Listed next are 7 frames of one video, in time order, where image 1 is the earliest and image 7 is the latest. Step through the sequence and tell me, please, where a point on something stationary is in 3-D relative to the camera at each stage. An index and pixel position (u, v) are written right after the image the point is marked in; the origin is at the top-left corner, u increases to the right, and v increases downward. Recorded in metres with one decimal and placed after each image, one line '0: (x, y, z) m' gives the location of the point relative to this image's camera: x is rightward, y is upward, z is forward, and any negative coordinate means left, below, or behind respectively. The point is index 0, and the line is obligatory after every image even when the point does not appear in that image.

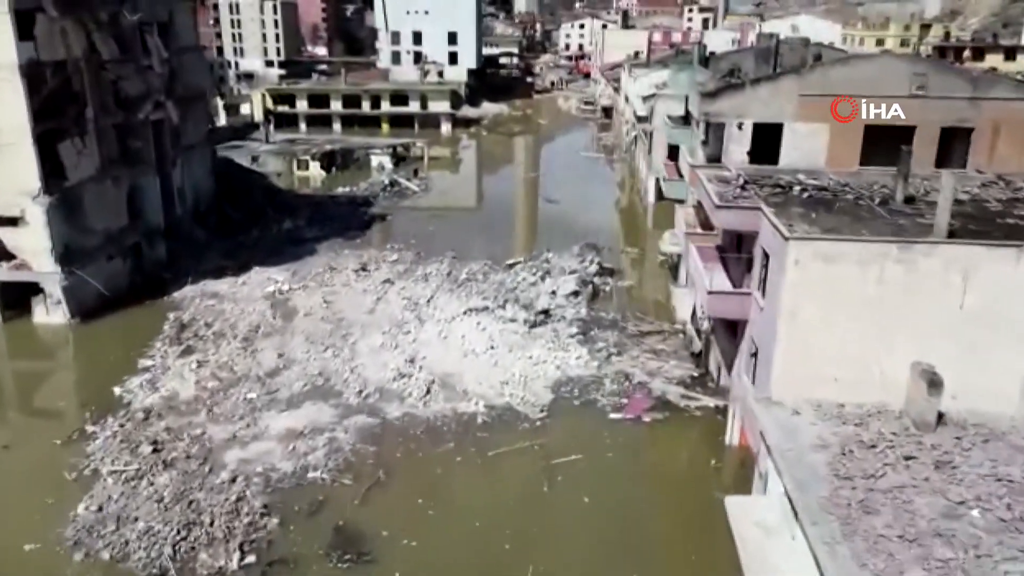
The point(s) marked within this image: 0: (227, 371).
0: (-6.2, -1.8, +18.8) m
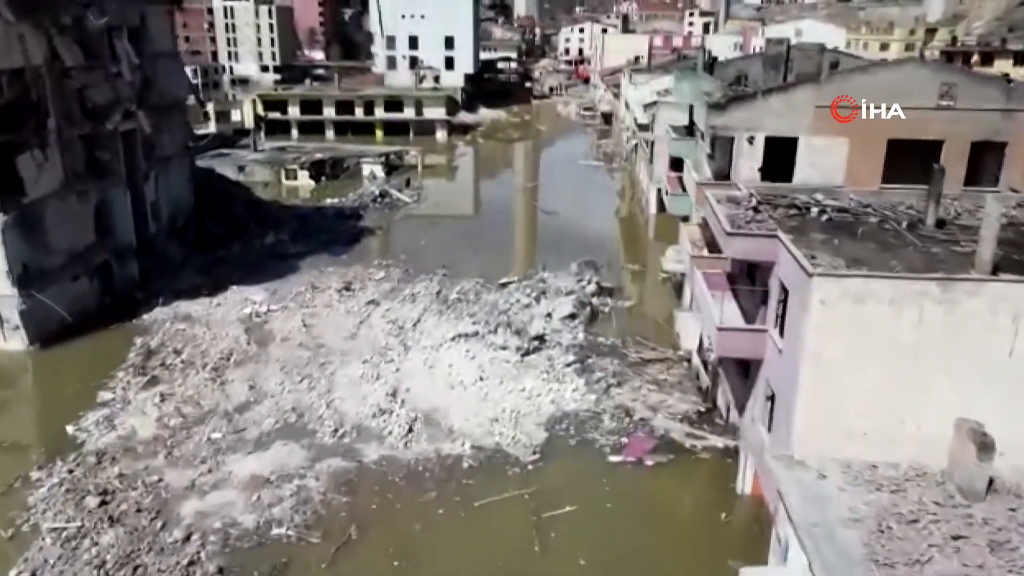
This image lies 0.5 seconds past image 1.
0: (-6.4, -2.3, +17.3) m
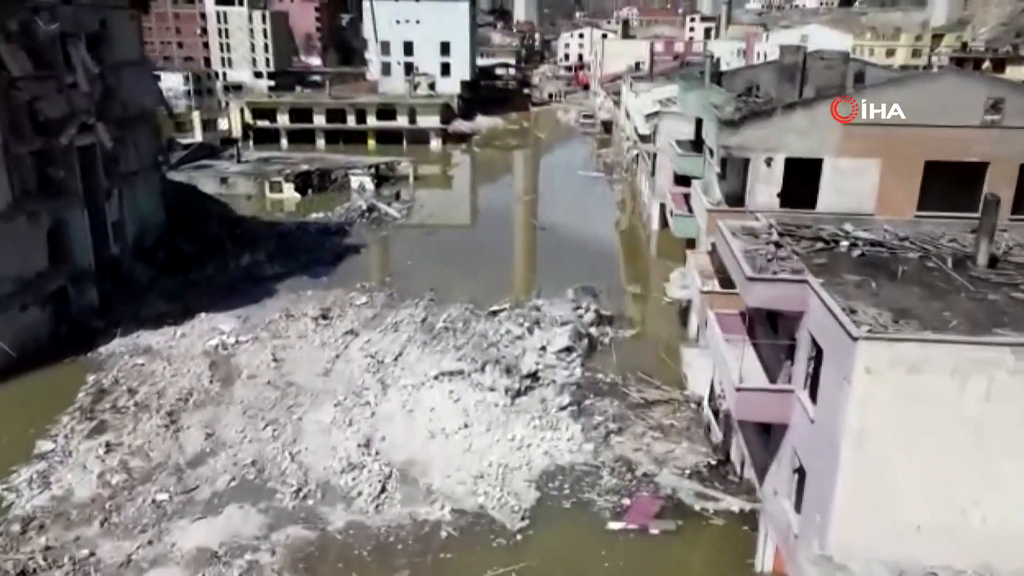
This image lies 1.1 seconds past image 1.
0: (-6.6, -3.0, +15.4) m
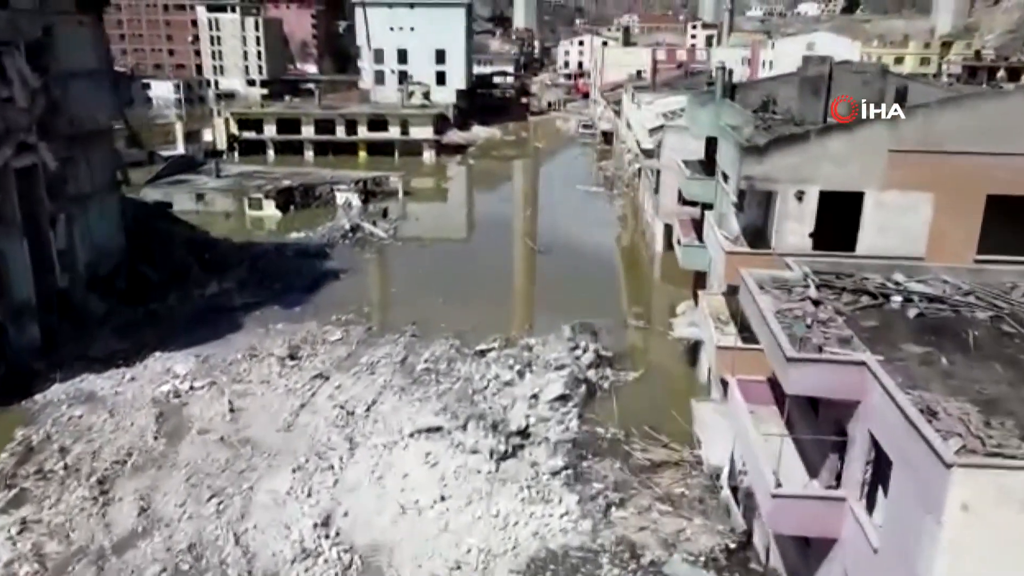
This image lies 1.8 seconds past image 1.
0: (-6.8, -3.8, +13.1) m
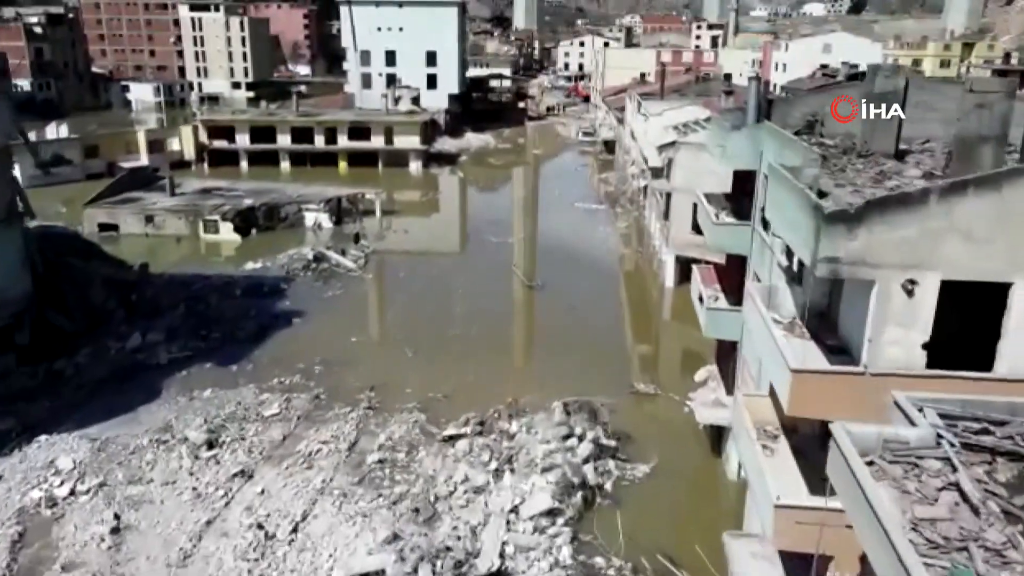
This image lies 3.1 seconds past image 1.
0: (-7.3, -5.1, +8.9) m
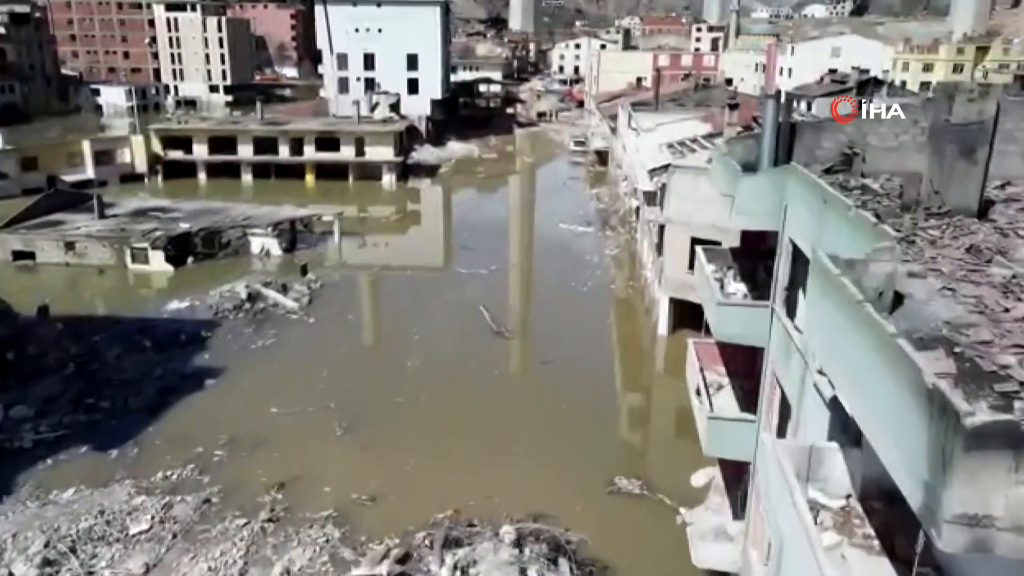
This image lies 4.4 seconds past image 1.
0: (-8.2, -6.2, +4.9) m
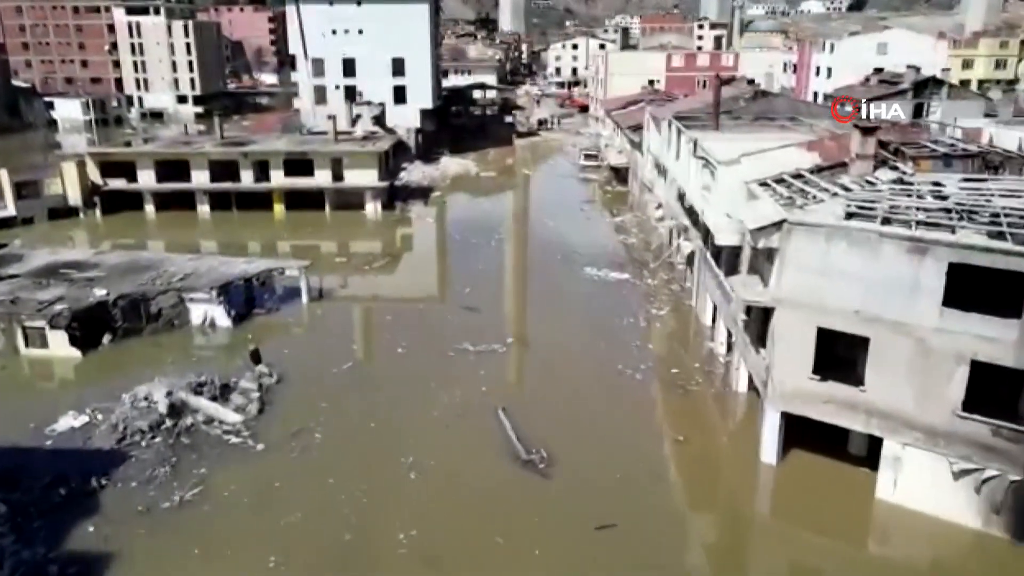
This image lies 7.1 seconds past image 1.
0: (-7.2, -8.4, -2.4) m
